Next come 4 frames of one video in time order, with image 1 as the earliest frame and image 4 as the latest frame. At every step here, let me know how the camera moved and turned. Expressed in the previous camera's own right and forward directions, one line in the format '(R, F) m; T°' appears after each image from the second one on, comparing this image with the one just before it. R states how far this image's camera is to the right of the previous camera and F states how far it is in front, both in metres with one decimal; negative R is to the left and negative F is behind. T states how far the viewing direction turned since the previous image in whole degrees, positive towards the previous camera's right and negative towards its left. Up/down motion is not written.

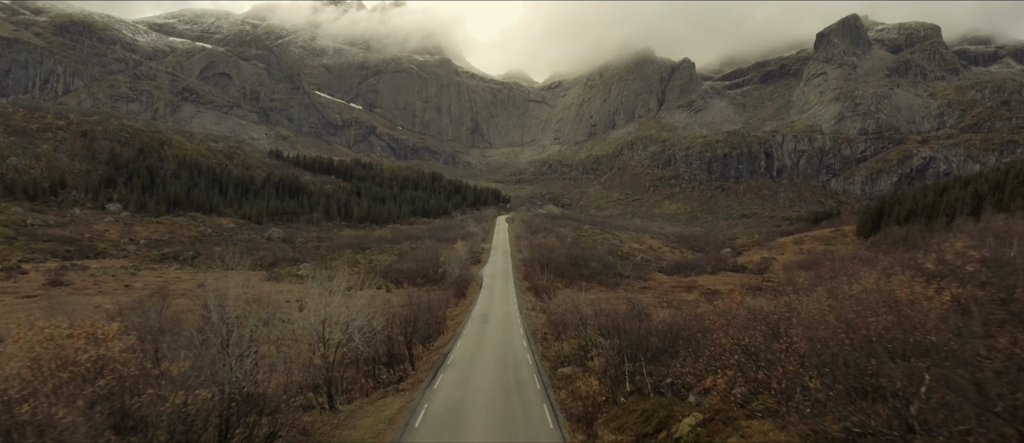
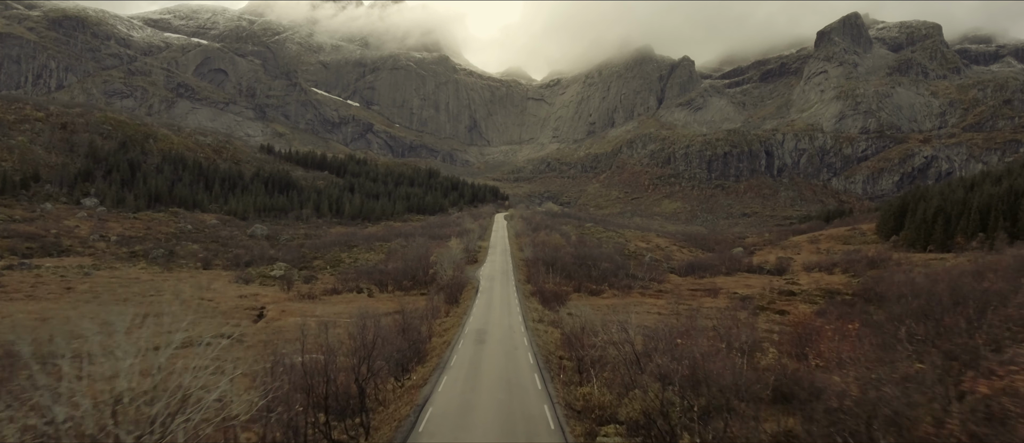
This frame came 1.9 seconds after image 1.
(-0.3, +5.4) m; 0°
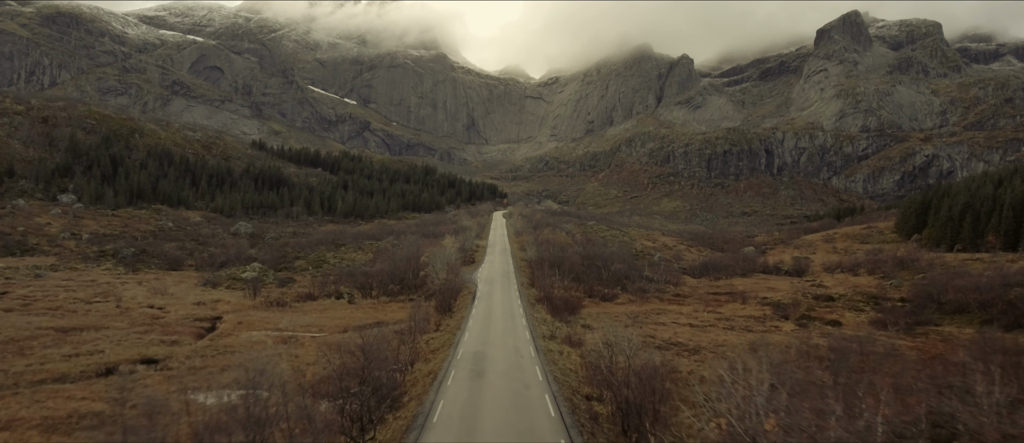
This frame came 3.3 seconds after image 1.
(-0.3, +4.6) m; 0°
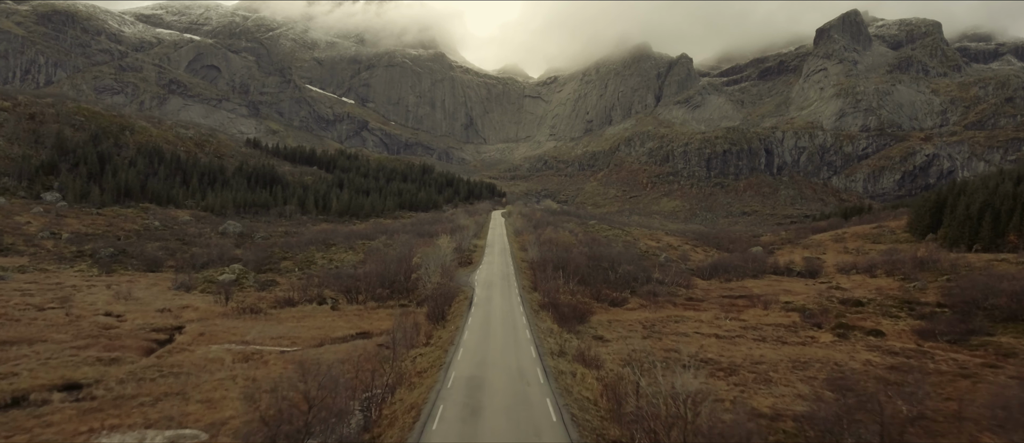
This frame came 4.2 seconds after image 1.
(-0.1, +2.9) m; 0°
